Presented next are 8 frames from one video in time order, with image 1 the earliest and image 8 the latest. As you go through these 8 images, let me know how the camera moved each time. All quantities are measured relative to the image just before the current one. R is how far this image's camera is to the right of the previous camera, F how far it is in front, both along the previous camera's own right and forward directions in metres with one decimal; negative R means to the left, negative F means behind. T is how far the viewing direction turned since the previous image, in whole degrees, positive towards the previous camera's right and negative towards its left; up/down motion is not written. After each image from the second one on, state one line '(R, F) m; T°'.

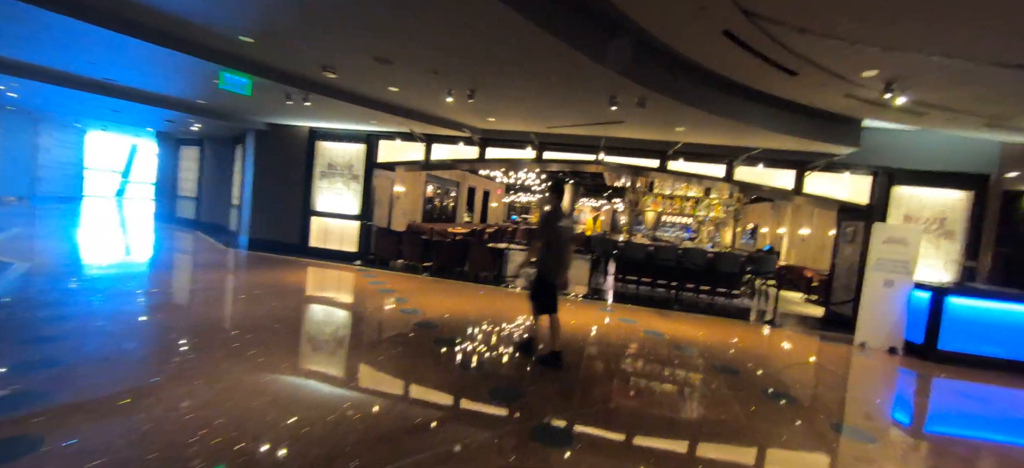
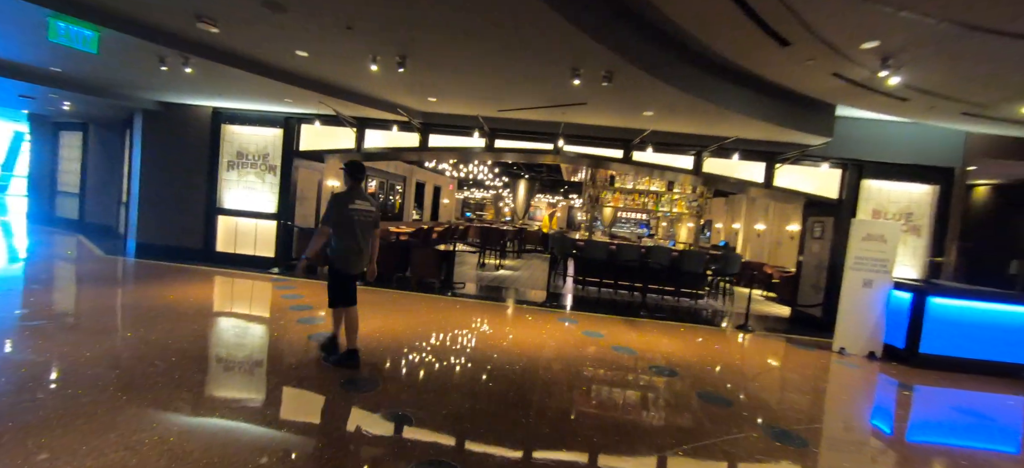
(+0.2, +0.9) m; +6°
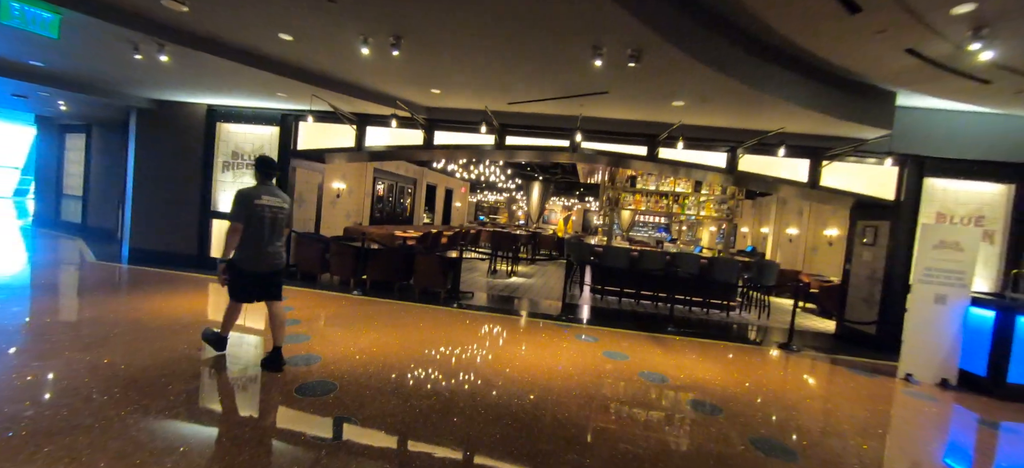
(0.0, +0.6) m; -2°
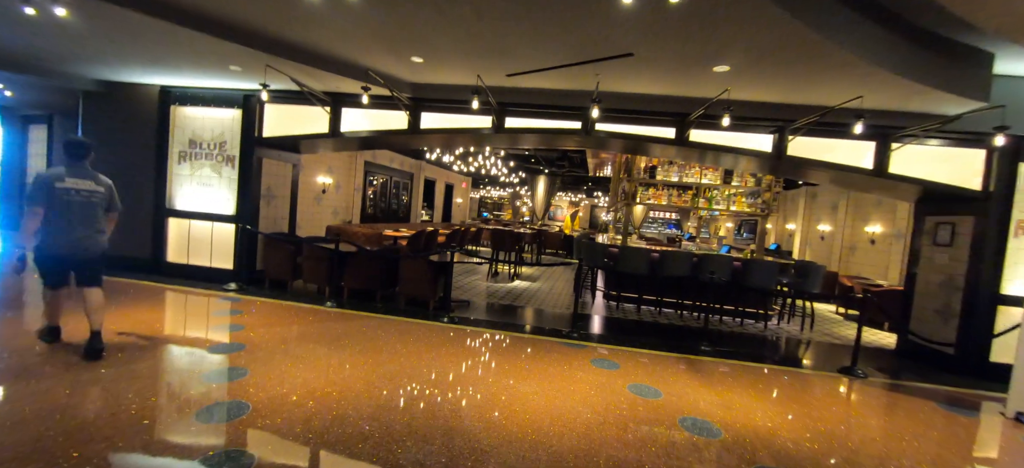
(0.0, +0.9) m; -1°
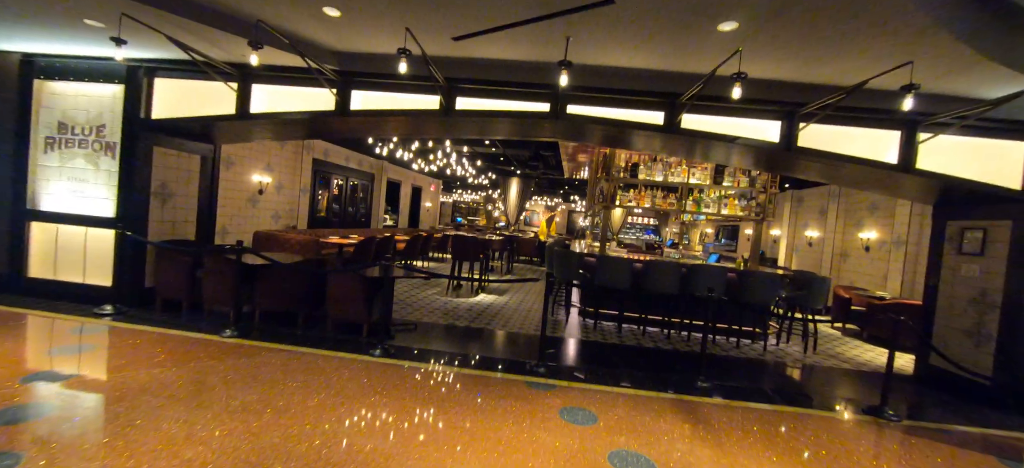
(+0.3, +1.0) m; +3°
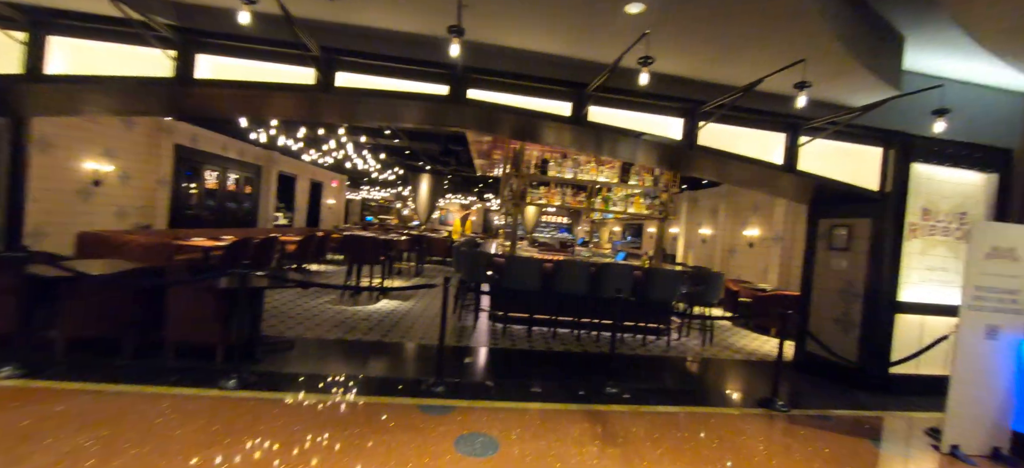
(+0.2, +0.4) m; +11°
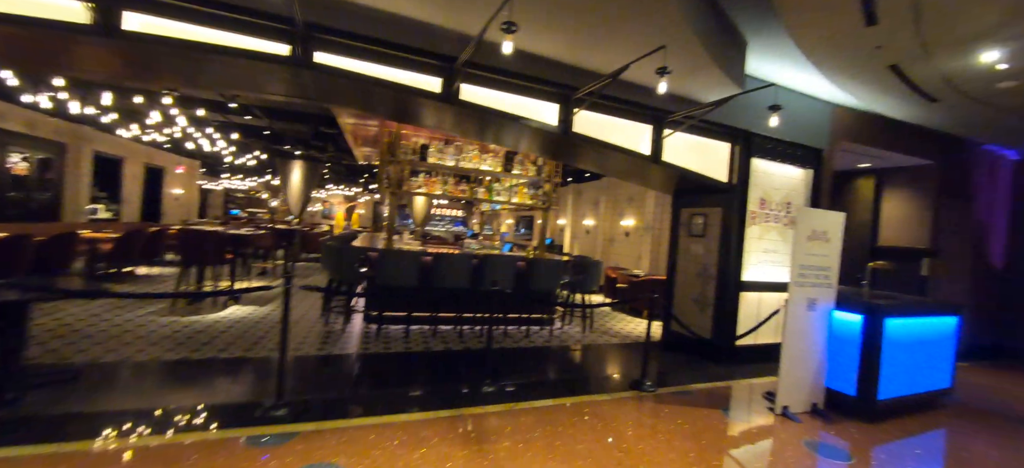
(+0.3, +0.3) m; +14°
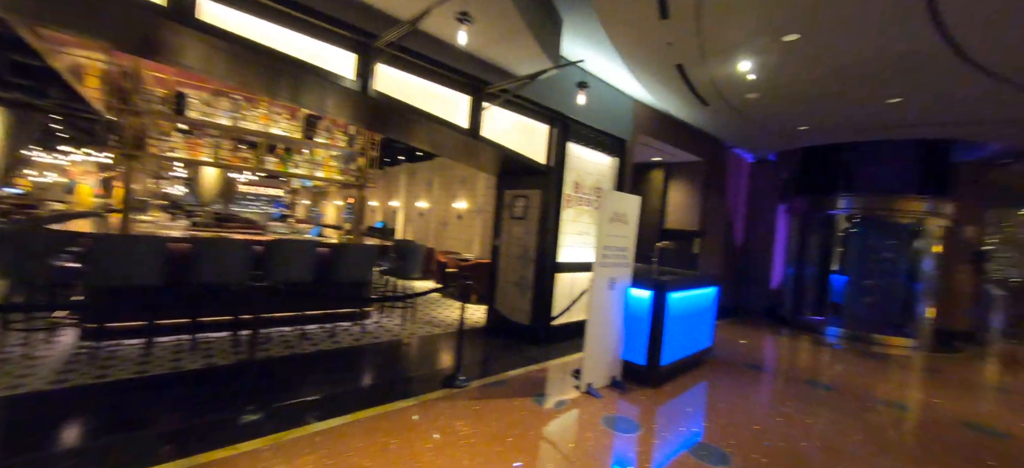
(+0.4, +0.4) m; +21°
